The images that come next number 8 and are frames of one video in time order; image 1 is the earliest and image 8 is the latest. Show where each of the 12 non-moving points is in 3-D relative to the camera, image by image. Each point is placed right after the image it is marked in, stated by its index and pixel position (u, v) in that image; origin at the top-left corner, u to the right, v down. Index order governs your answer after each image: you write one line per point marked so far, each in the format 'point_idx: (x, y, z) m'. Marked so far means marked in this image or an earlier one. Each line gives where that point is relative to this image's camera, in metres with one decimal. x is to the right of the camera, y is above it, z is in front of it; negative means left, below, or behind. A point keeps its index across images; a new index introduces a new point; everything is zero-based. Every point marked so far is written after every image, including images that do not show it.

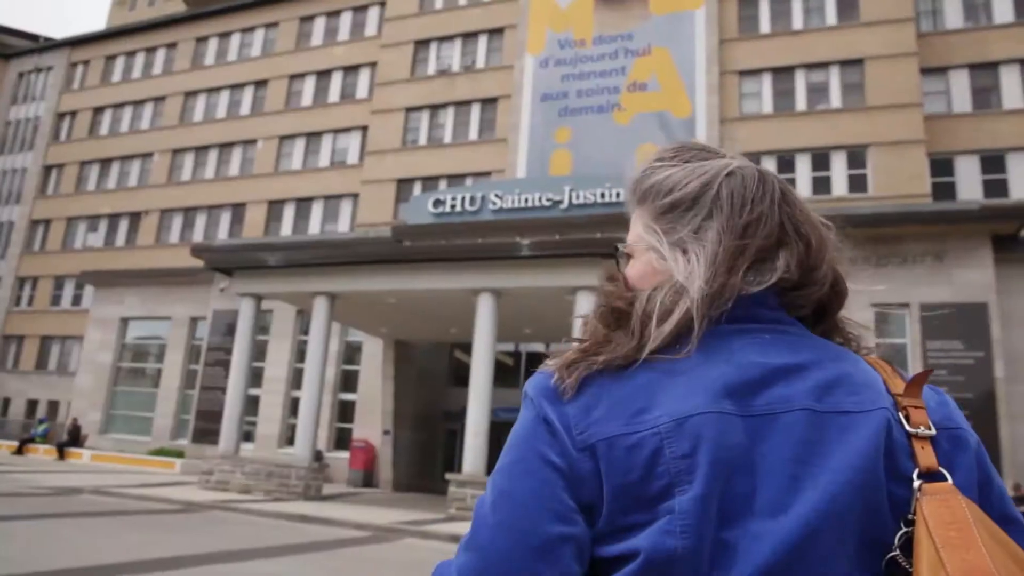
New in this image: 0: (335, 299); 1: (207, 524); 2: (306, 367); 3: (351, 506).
0: (-4.0, -0.2, +16.1) m
1: (-4.7, -3.6, +11.1) m
2: (-4.4, -1.7, +15.5) m
3: (-3.2, -4.3, +14.3) m
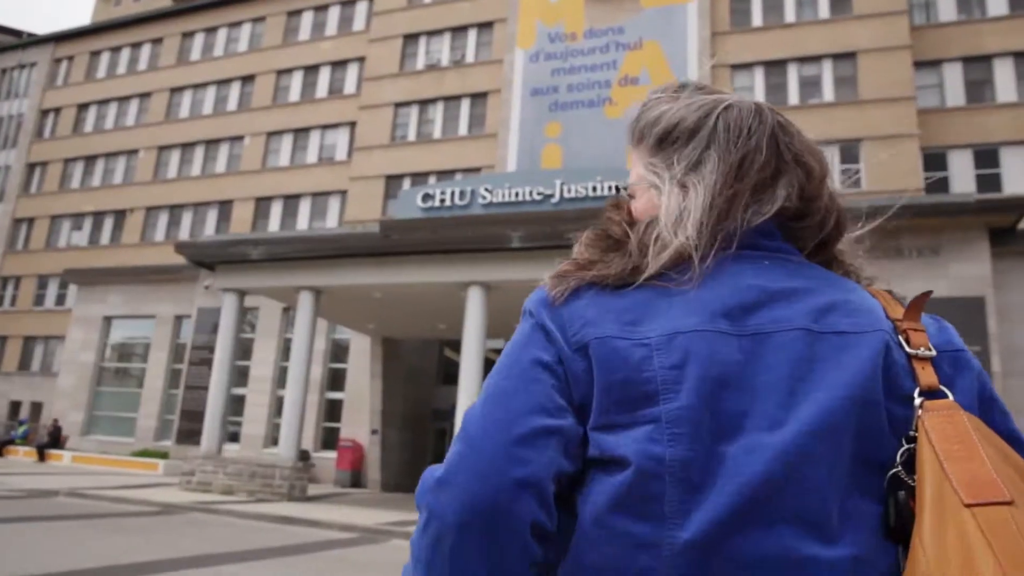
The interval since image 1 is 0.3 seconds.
0: (-4.2, -0.1, +15.7) m
1: (-4.9, -3.5, +10.7) m
2: (-4.6, -1.6, +15.1) m
3: (-3.4, -4.2, +13.9) m
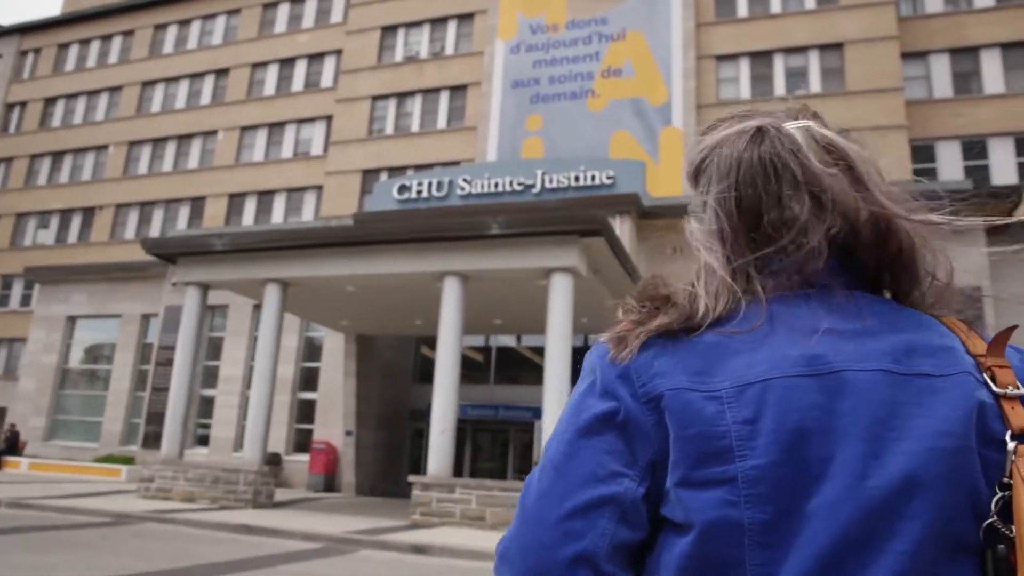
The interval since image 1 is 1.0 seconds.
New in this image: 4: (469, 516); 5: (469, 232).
0: (-4.6, 0.0, +14.8) m
1: (-5.1, -3.4, +9.8) m
2: (-5.0, -1.5, +14.2) m
3: (-3.7, -4.0, +13.0) m
4: (-0.8, -3.9, +12.3) m
5: (-0.8, +1.0, +12.8) m
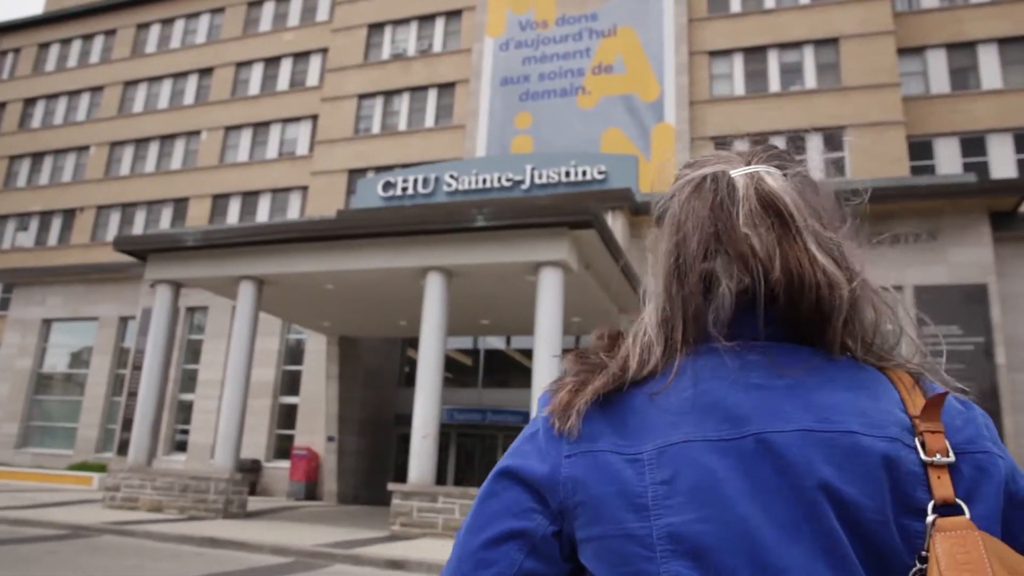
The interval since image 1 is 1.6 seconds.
0: (-4.8, +0.1, +14.1) m
1: (-5.3, -3.3, +9.0) m
2: (-5.3, -1.4, +13.5) m
3: (-3.9, -4.0, +12.3) m
4: (-1.0, -3.8, +11.6) m
5: (-1.0, +1.1, +12.1) m
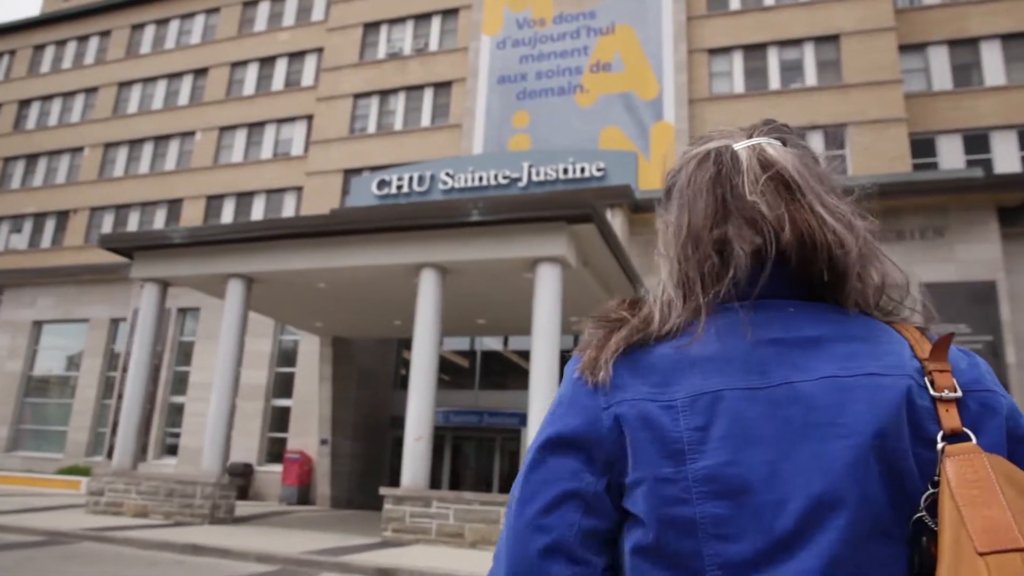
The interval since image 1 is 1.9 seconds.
0: (-4.9, +0.1, +13.7) m
1: (-5.4, -3.3, +8.6) m
2: (-5.3, -1.4, +13.1) m
3: (-4.0, -4.0, +11.9) m
4: (-1.0, -3.8, +11.2) m
5: (-1.0, +1.1, +11.7) m
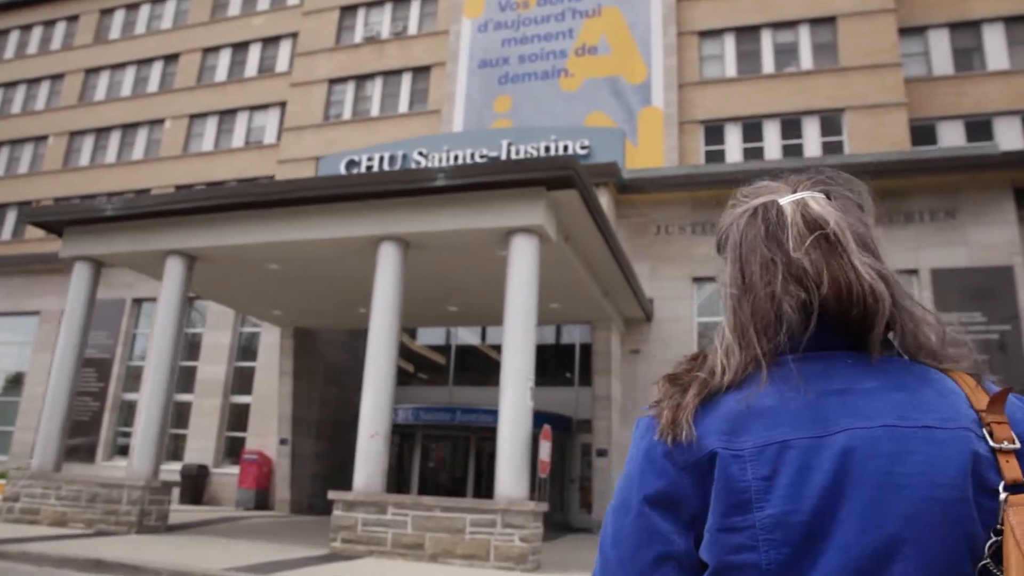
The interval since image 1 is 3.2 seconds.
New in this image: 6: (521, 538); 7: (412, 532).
0: (-5.3, +0.4, +12.3) m
1: (-5.7, -2.9, +7.2) m
2: (-5.8, -1.1, +11.7) m
3: (-4.4, -3.6, +10.5) m
4: (-1.4, -3.4, +9.8) m
5: (-1.4, +1.4, +10.4) m
6: (0.0, -3.3, +9.4) m
7: (-1.3, -3.3, +9.8) m
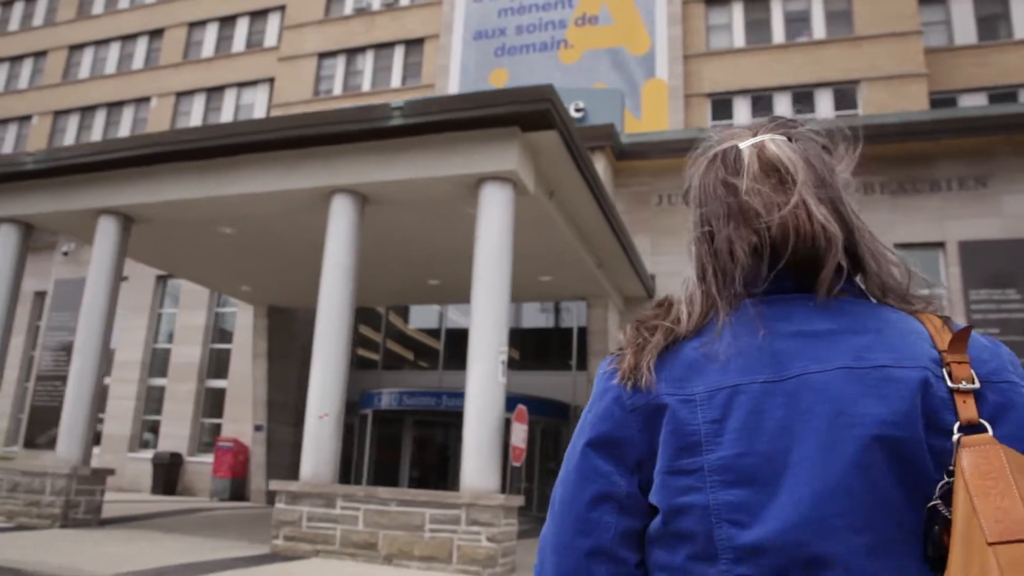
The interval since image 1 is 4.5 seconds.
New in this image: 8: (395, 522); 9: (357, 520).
0: (-5.6, +0.9, +11.1) m
1: (-6.1, -2.5, +6.0) m
2: (-6.0, -0.6, +10.5) m
3: (-4.7, -3.2, +9.3) m
4: (-1.8, -3.0, +8.6) m
5: (-1.7, +1.9, +9.1) m
6: (-0.3, -2.8, +8.2) m
7: (-1.7, -2.8, +8.6) m
8: (-1.3, -2.7, +8.5) m
9: (-1.7, -2.7, +8.6) m
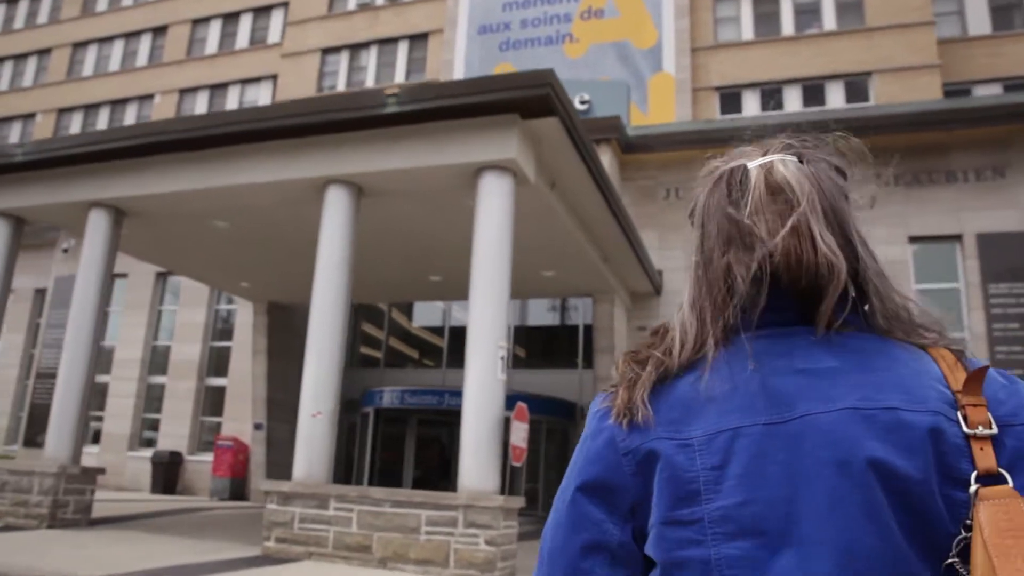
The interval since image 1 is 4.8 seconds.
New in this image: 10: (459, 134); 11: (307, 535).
0: (-5.6, +1.0, +10.8) m
1: (-6.1, -2.4, +5.8) m
2: (-6.0, -0.5, +10.2) m
3: (-4.7, -3.1, +9.0) m
4: (-1.7, -2.9, +8.3) m
5: (-1.7, +2.0, +8.8) m
6: (-0.3, -2.7, +7.9) m
7: (-1.7, -2.8, +8.3) m
8: (-1.3, -2.7, +8.2) m
9: (-1.7, -2.7, +8.4) m
10: (-0.6, +1.7, +8.9) m
11: (-2.2, -2.9, +8.4) m
